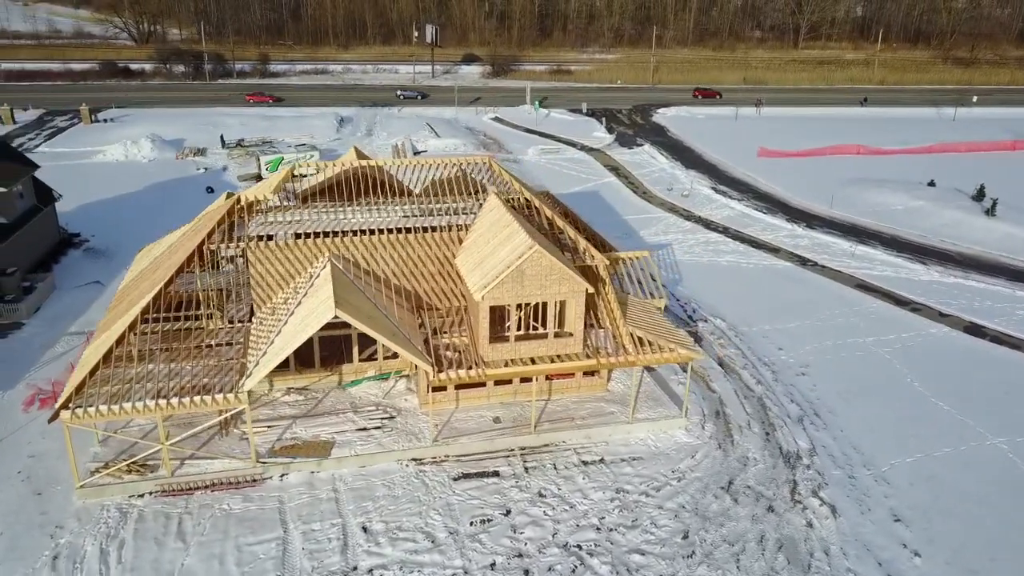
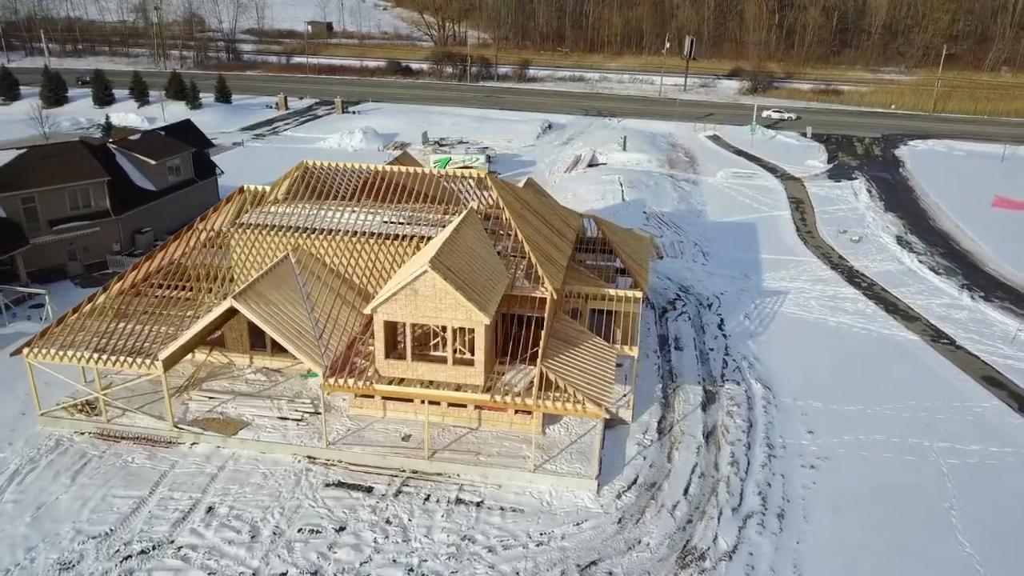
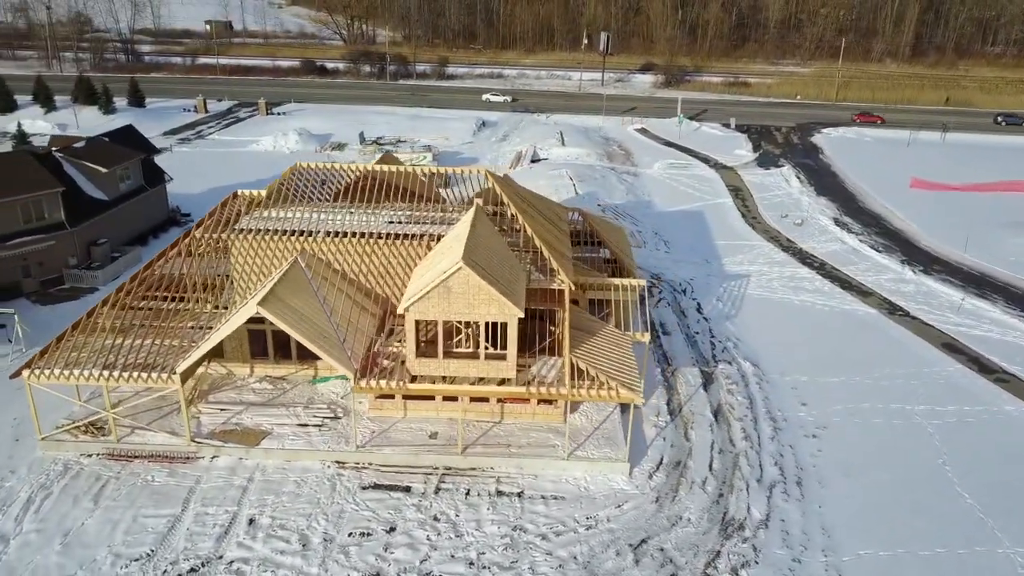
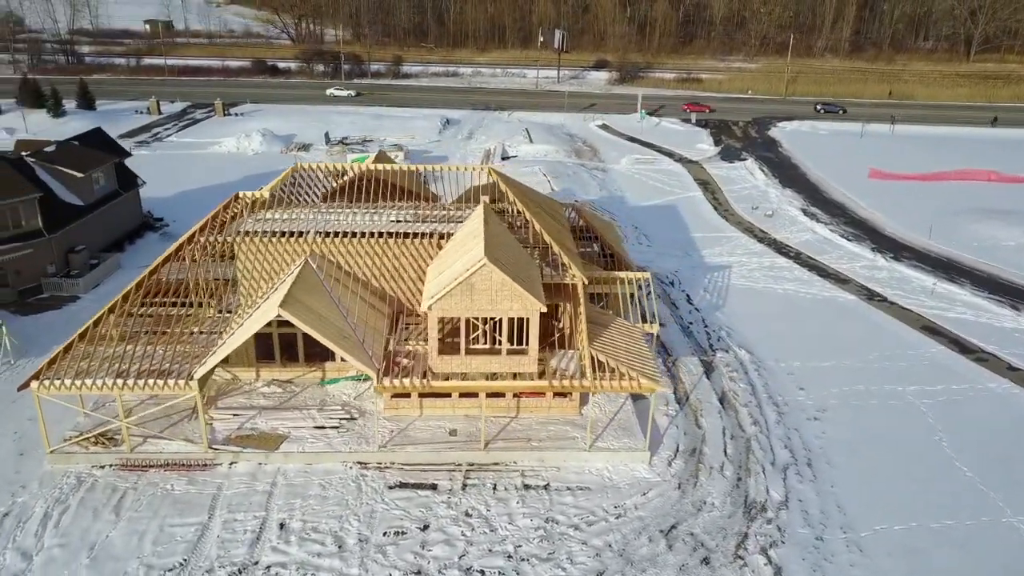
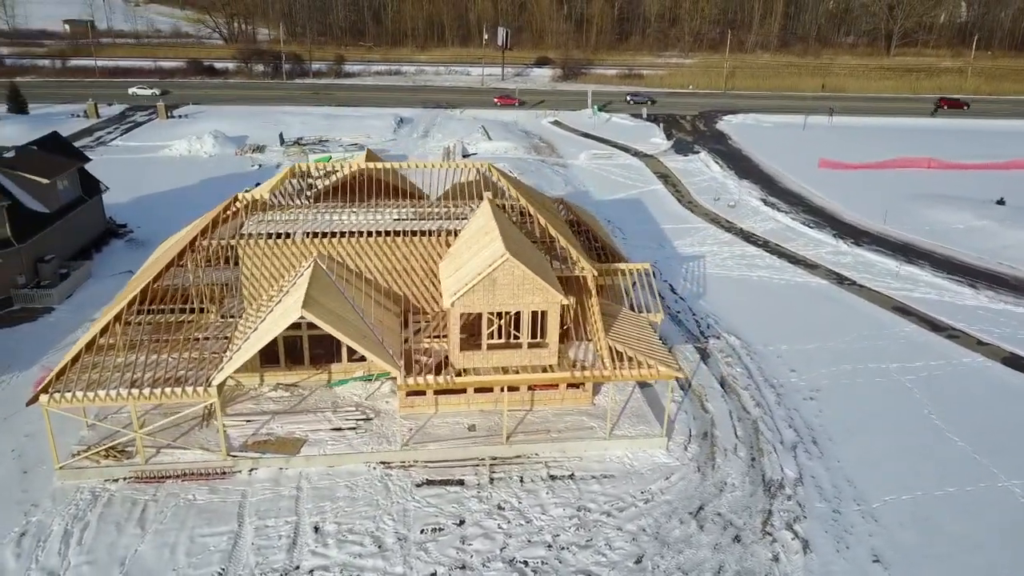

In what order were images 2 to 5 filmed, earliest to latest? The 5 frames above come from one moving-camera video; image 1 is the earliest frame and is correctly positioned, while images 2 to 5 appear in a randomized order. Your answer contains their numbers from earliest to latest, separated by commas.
5, 4, 3, 2
